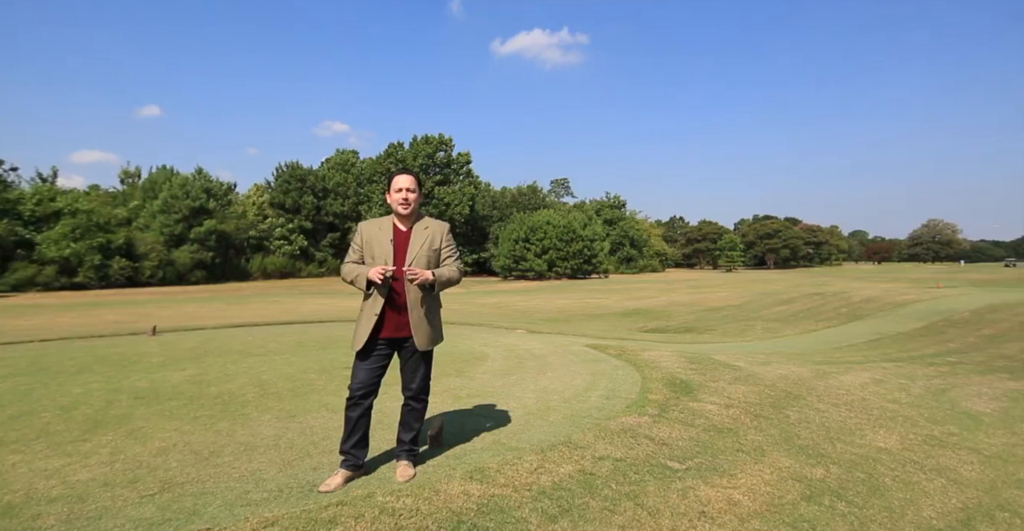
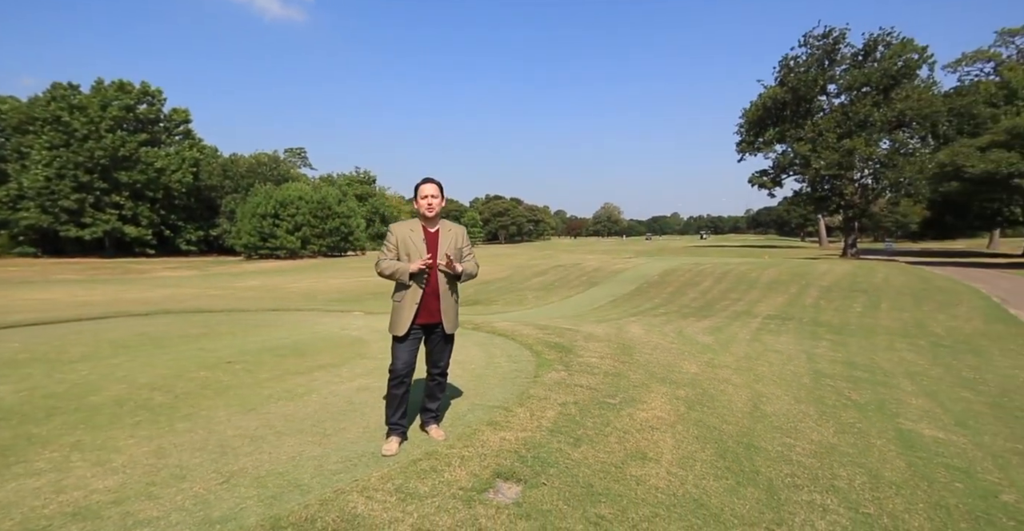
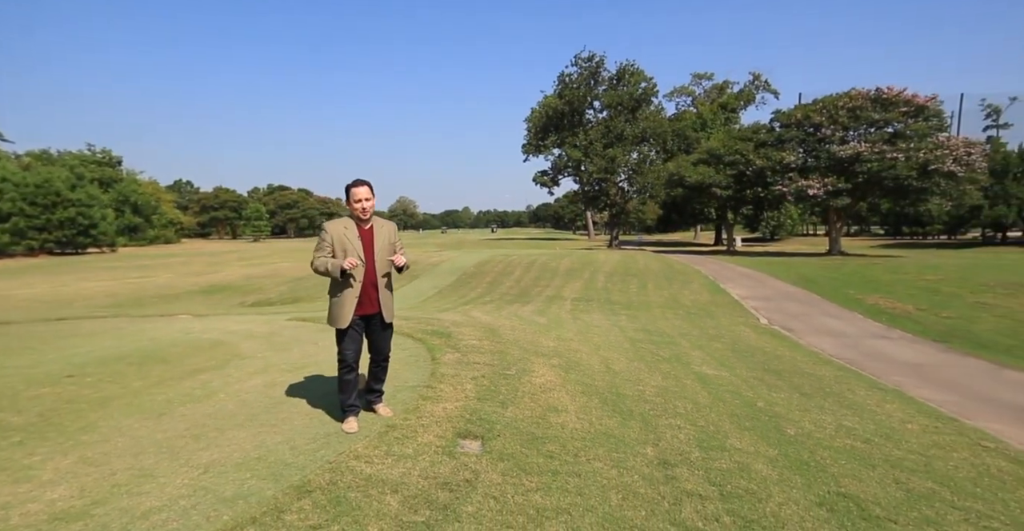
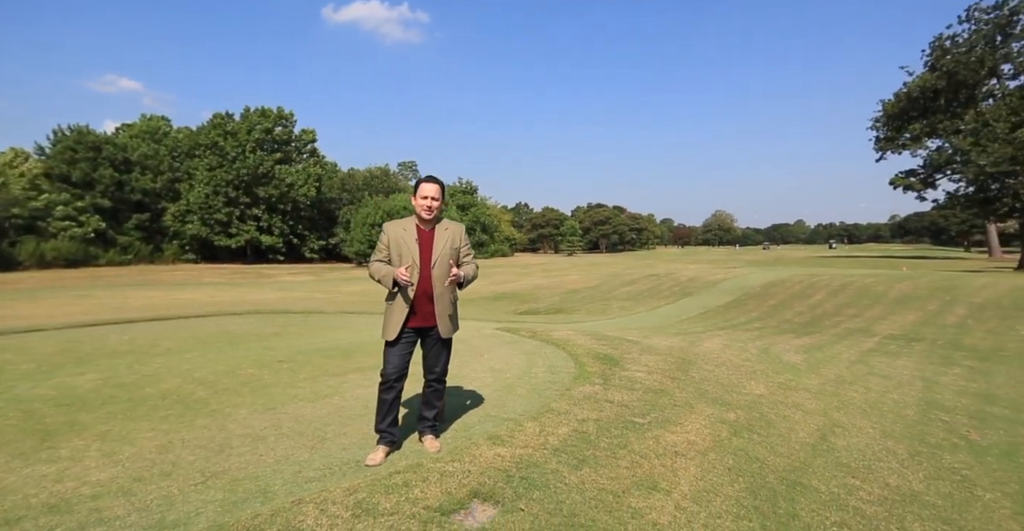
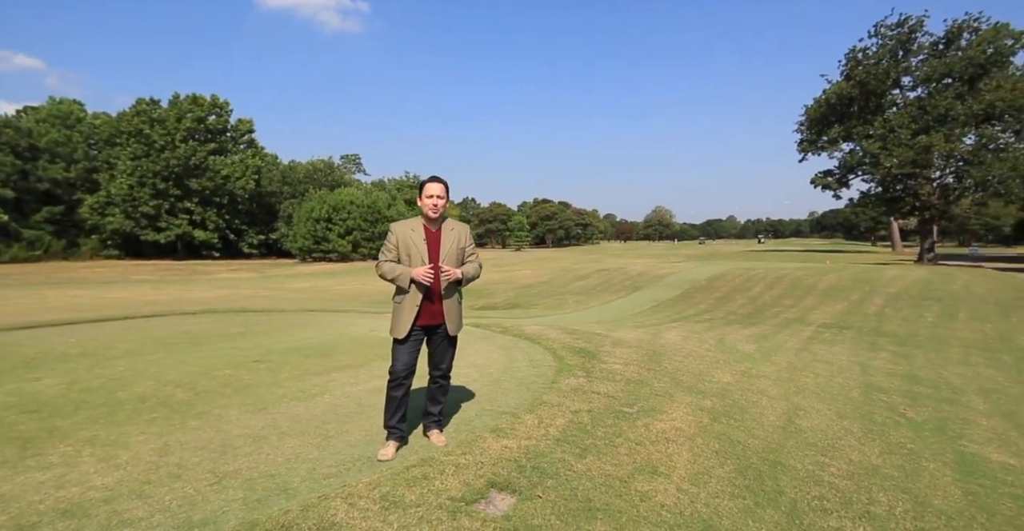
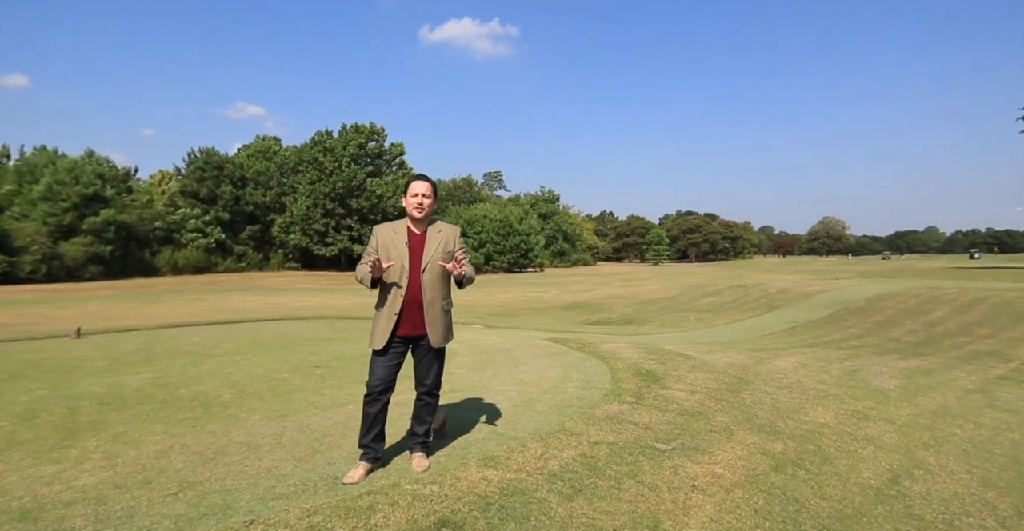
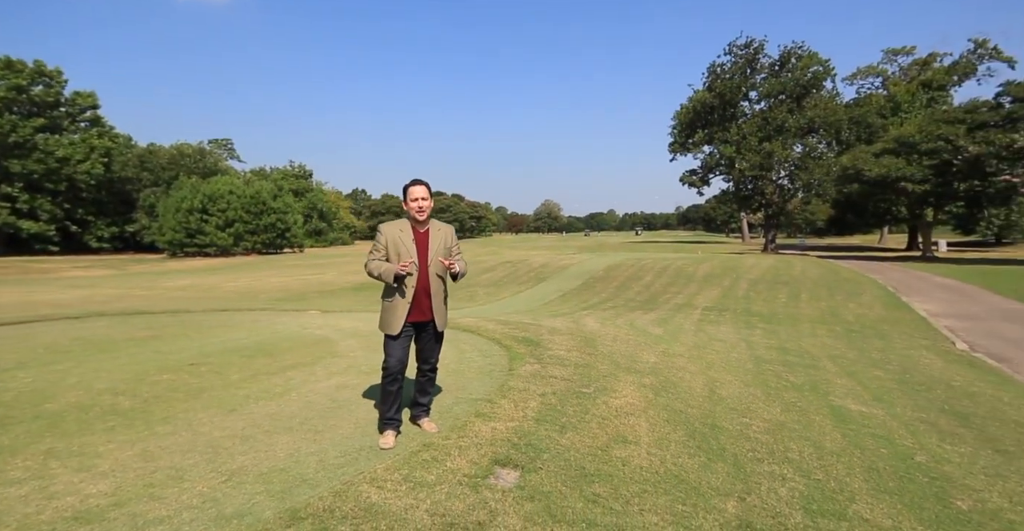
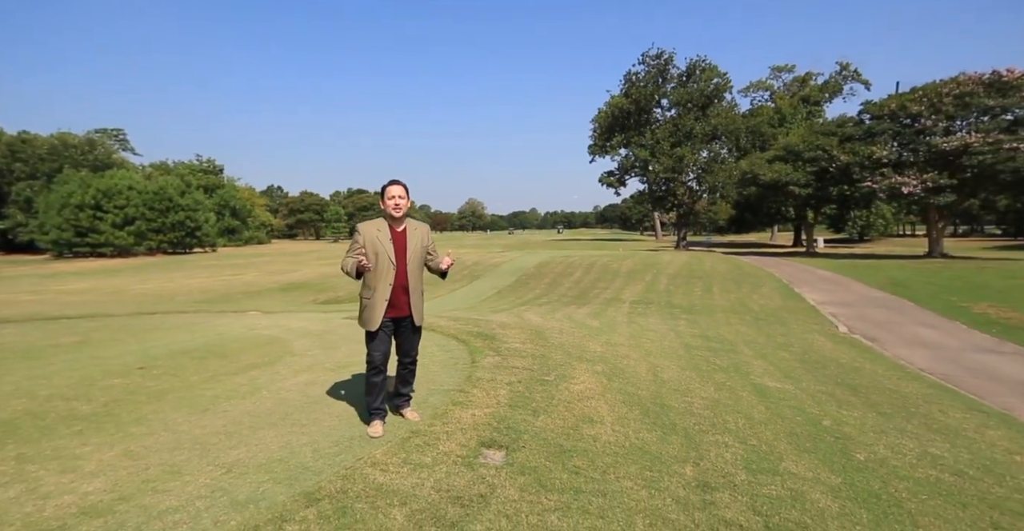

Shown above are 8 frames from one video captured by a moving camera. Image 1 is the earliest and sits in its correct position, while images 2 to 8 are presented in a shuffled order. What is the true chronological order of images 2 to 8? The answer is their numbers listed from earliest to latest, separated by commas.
6, 4, 5, 2, 7, 8, 3
